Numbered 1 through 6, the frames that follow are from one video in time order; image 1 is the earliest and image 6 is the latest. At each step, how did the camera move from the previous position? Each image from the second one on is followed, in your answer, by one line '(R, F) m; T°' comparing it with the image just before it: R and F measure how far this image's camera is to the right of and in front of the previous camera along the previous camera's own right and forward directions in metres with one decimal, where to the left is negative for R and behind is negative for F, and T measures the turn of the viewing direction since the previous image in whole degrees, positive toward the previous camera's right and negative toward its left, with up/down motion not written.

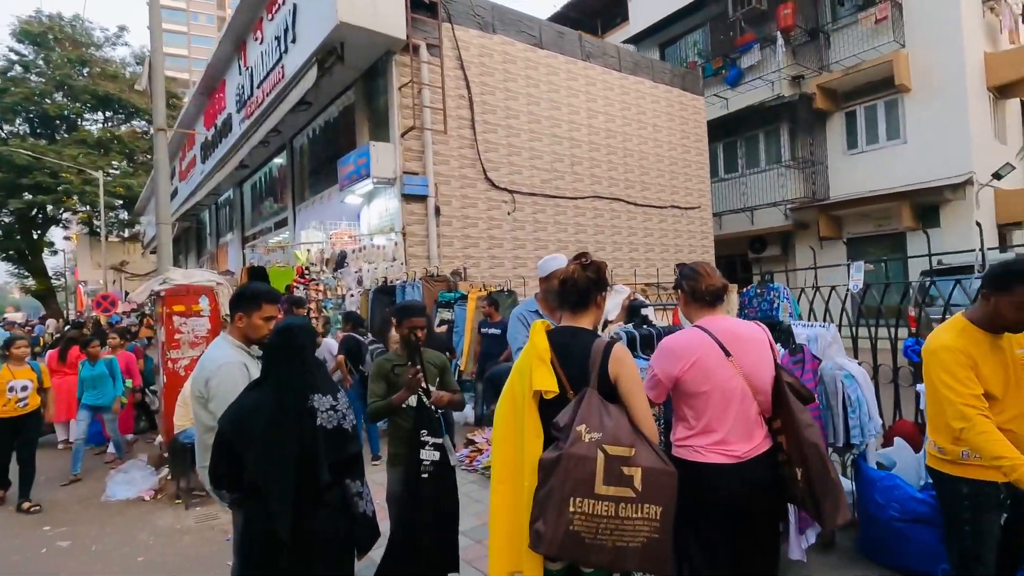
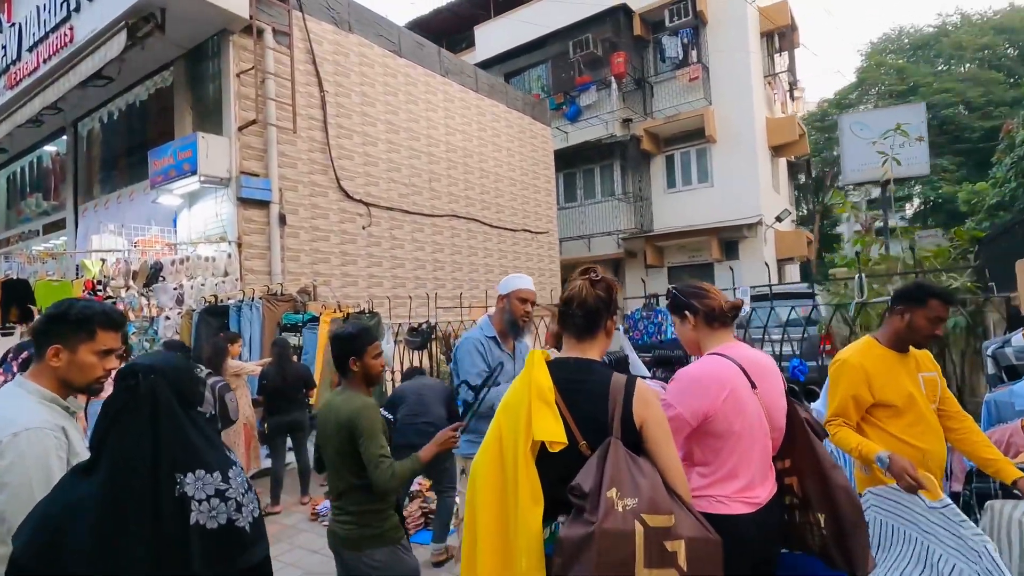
(-0.5, +0.7) m; +18°
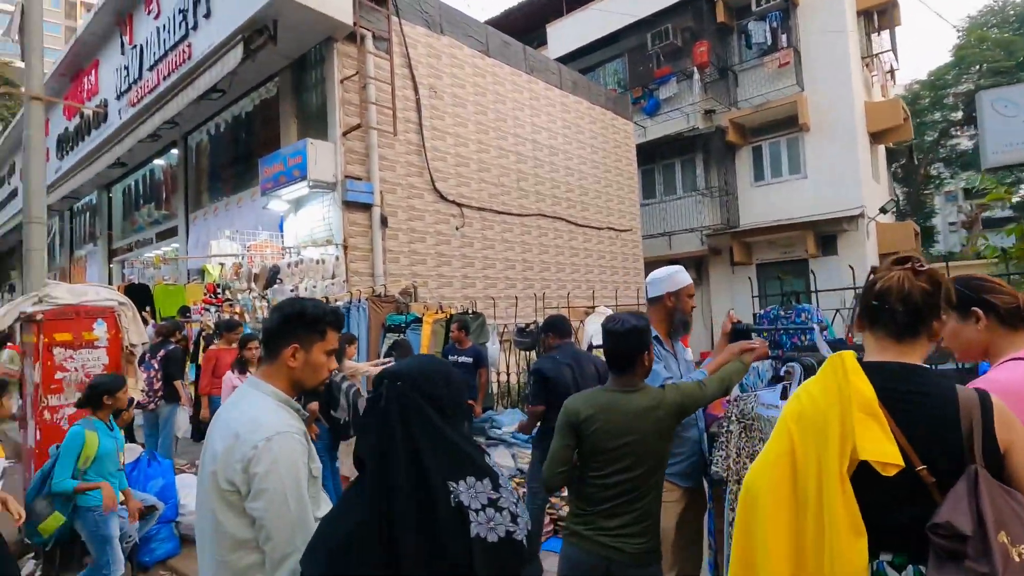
(-0.7, +0.2) m; -6°
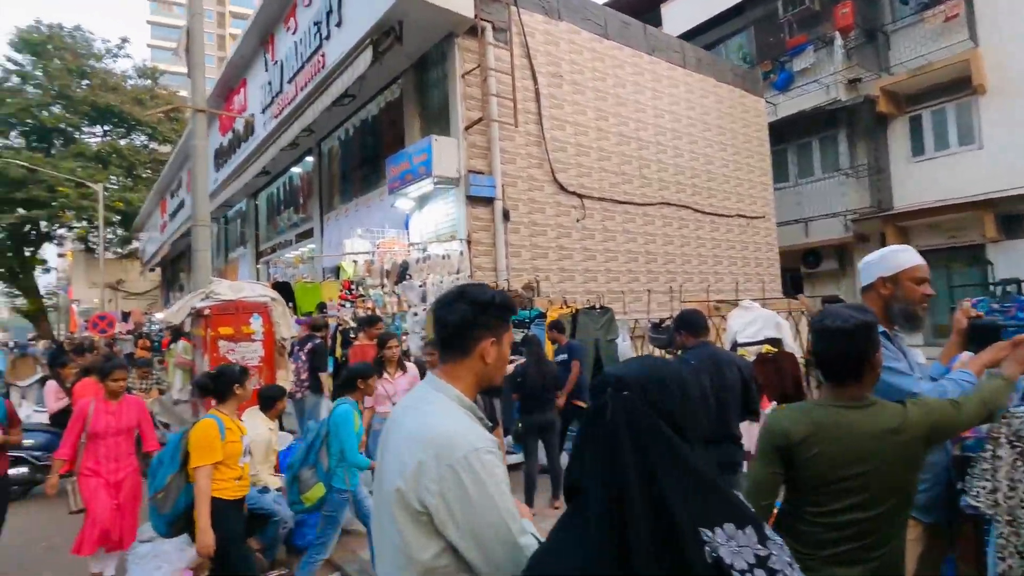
(-0.3, +0.3) m; -11°
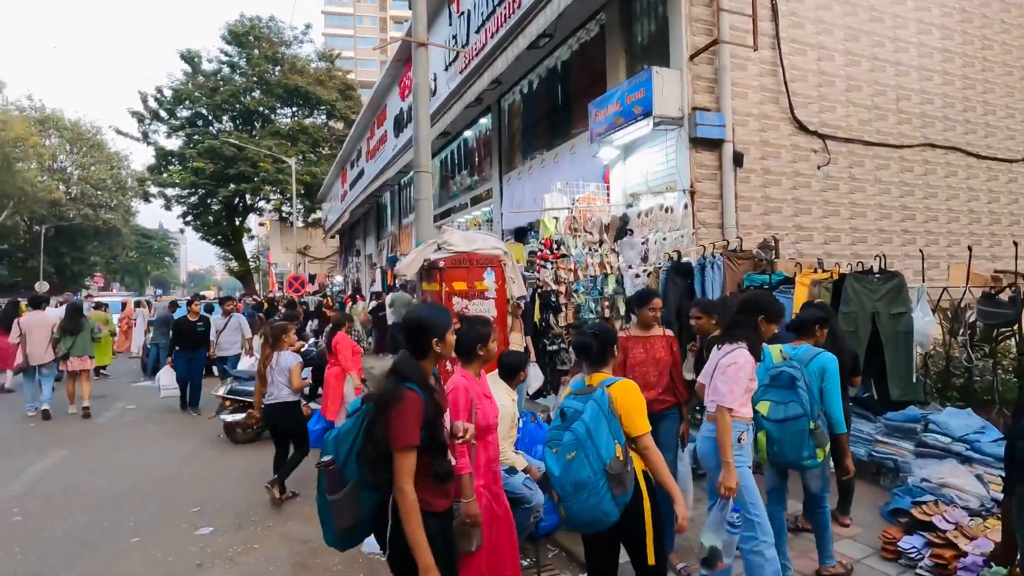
(-1.1, +0.8) m; -15°
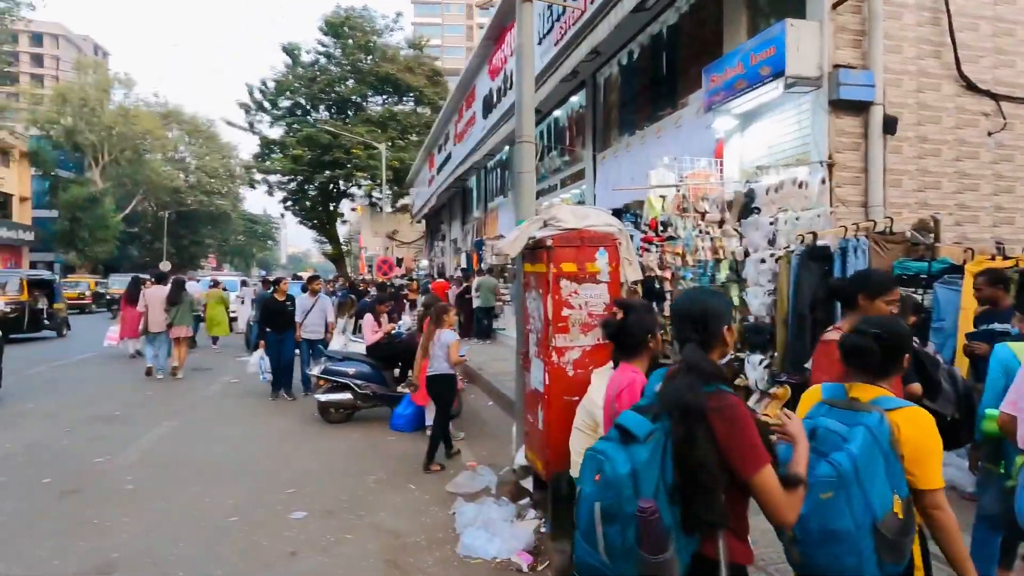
(-0.3, +0.5) m; -8°
